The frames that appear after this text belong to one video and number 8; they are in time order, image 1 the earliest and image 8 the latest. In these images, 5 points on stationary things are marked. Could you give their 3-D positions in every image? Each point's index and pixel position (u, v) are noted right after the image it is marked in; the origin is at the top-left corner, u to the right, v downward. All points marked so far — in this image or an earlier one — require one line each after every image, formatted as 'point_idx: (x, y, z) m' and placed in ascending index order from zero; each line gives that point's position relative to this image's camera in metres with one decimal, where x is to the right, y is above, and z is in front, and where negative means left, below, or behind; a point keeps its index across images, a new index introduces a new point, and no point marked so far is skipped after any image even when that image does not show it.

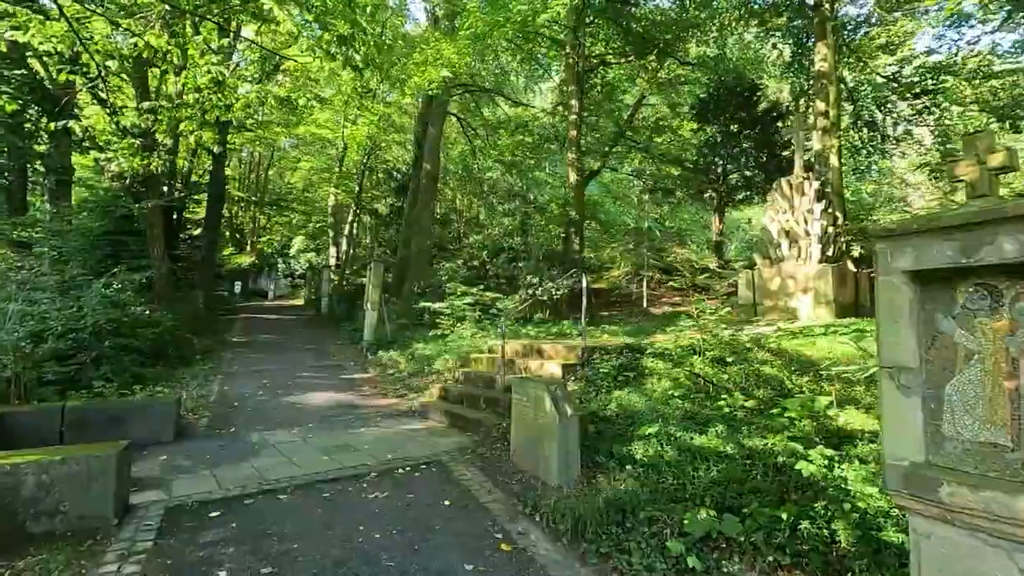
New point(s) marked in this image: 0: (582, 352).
0: (+0.6, -0.6, +4.9) m
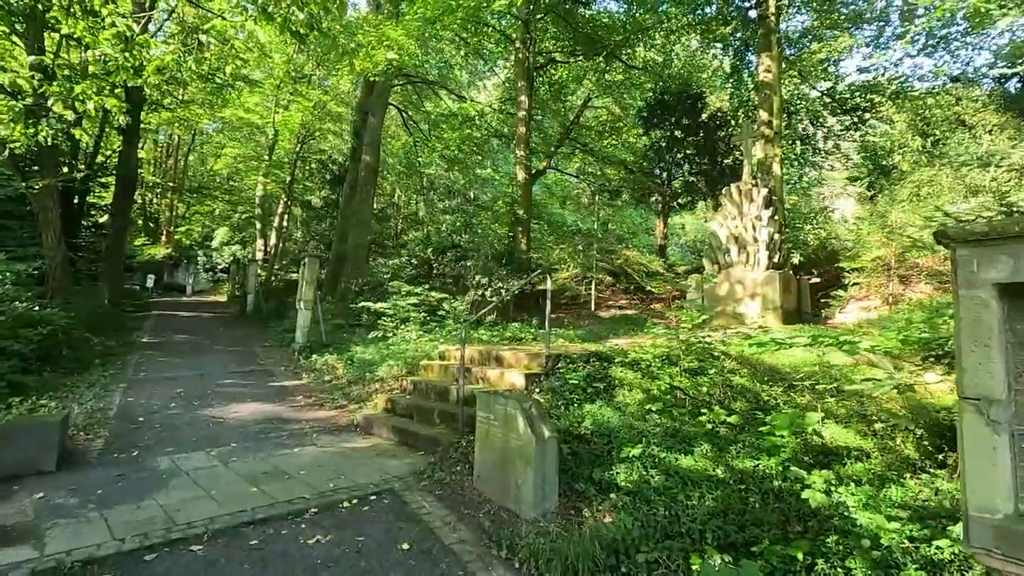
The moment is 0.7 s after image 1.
0: (+0.3, -0.6, +4.5) m
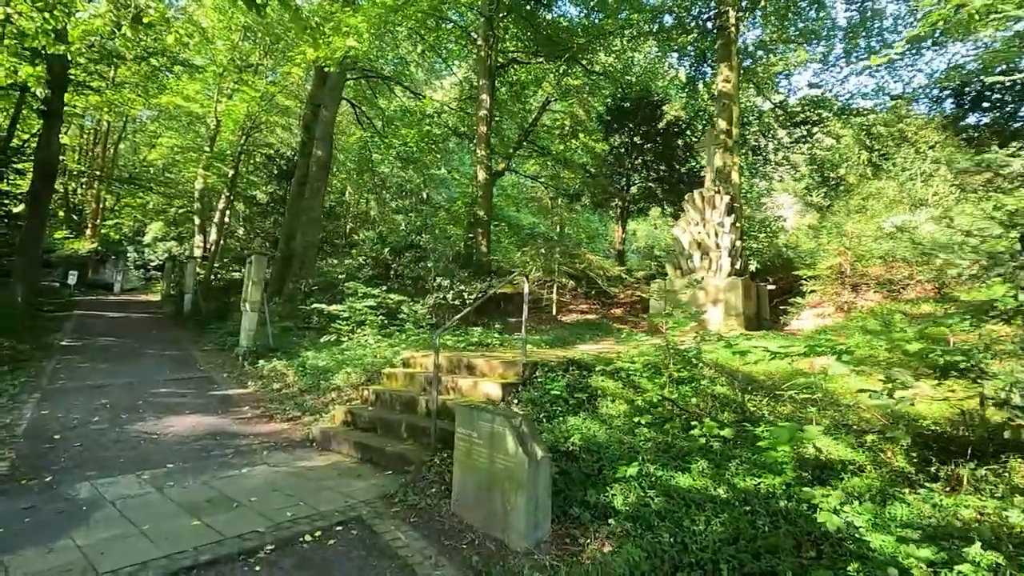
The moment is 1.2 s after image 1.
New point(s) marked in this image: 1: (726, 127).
0: (+0.1, -0.6, +4.2) m
1: (+4.4, +3.3, +11.1) m
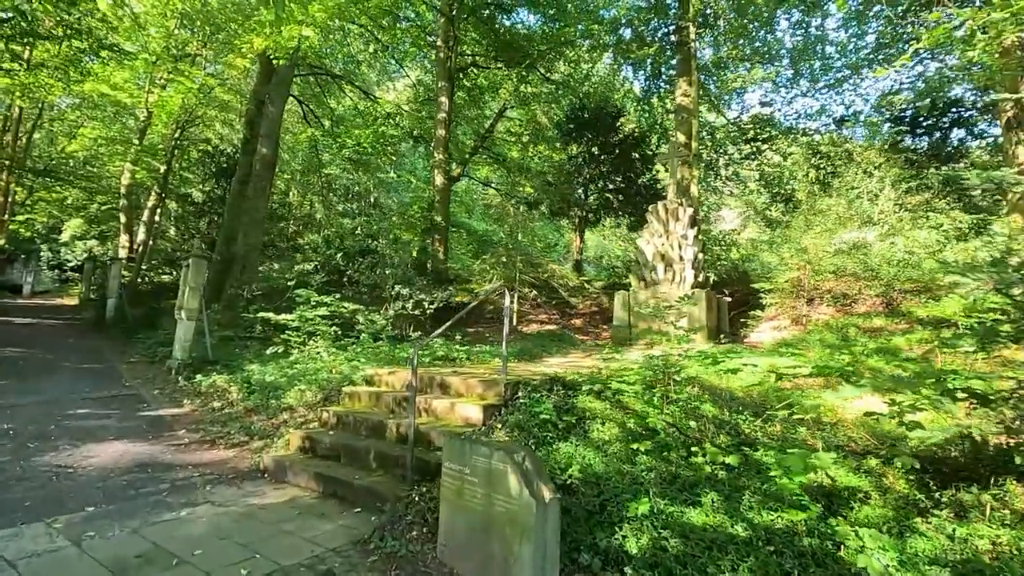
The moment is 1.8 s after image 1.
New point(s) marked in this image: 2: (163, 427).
0: (-0.1, -0.7, +3.8) m
1: (+3.6, +3.1, +11.2) m
2: (-3.2, -1.3, +5.0) m
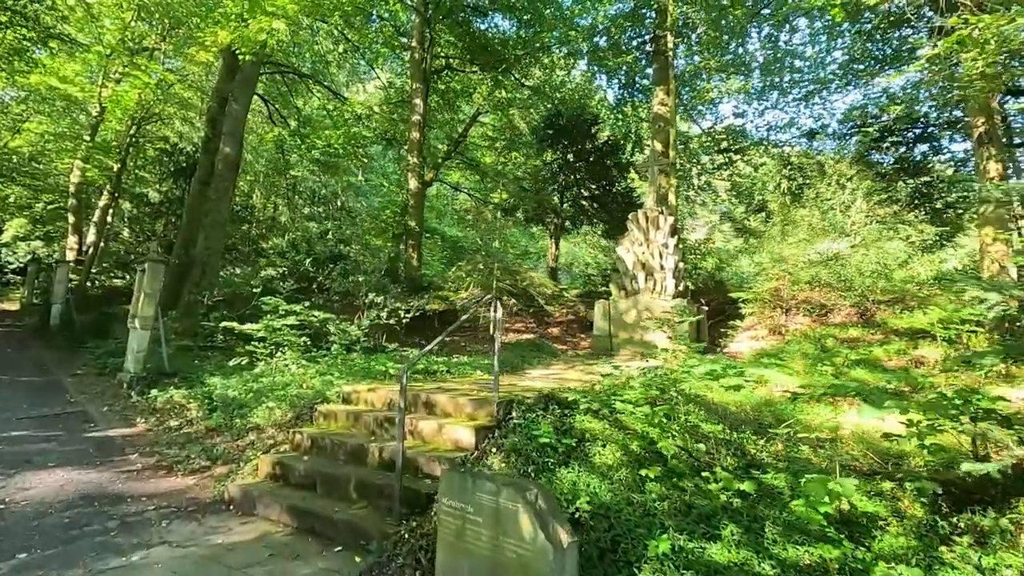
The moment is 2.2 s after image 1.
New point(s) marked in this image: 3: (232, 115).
0: (-0.1, -0.8, +3.6) m
1: (+3.1, +2.9, +11.2) m
2: (-3.4, -1.4, +4.5) m
3: (-5.0, +3.2, +9.7) m
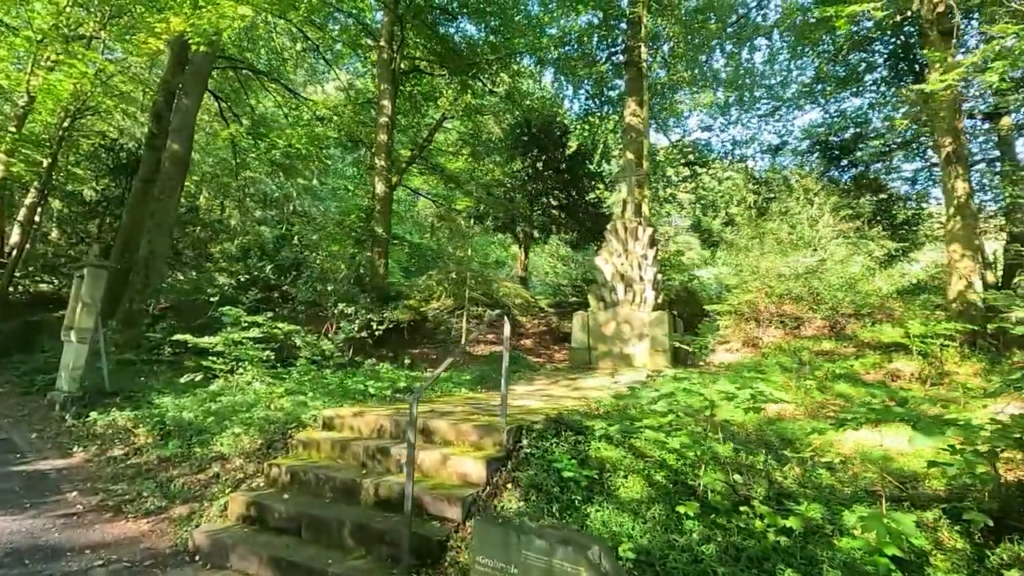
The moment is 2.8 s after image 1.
0: (0.0, -0.9, +3.2) m
1: (+2.6, +2.7, +11.1) m
2: (-3.4, -1.4, +3.8) m
3: (-5.4, +3.0, +8.9) m
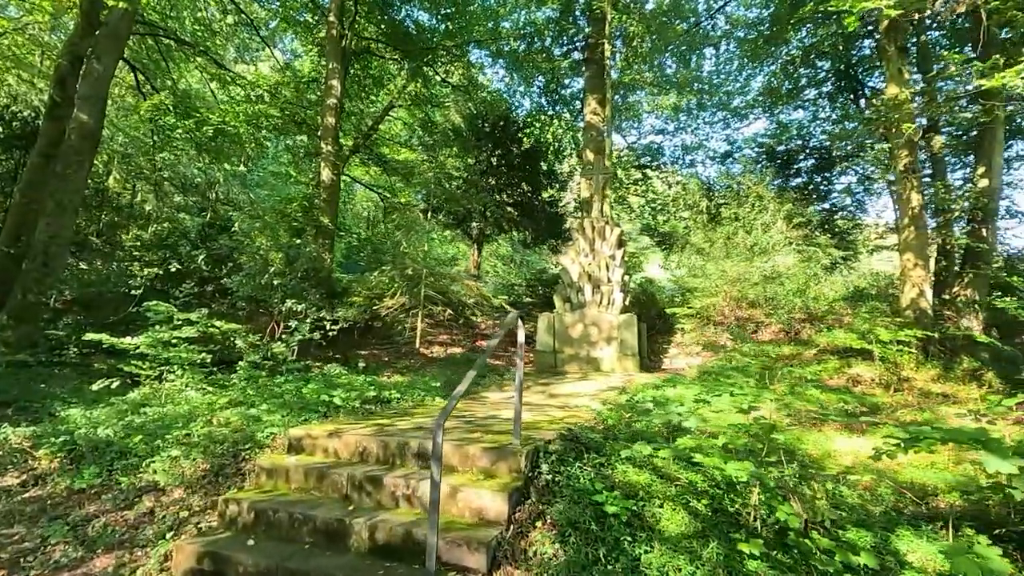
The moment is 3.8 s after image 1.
0: (0.0, -0.9, +2.7) m
1: (+1.7, +2.7, +10.9) m
2: (-3.3, -1.3, +2.9) m
3: (-5.9, +3.2, +7.7) m
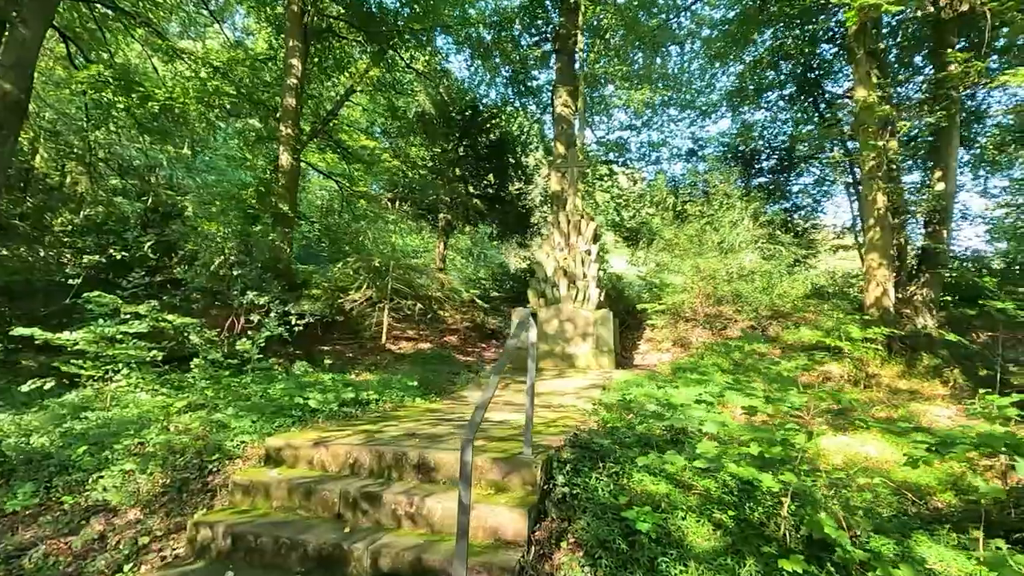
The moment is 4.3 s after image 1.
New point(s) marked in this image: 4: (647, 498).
0: (+0.1, -0.9, +2.5) m
1: (+1.1, +2.8, +10.7) m
2: (-3.3, -1.3, +2.4) m
3: (-6.2, +3.3, +6.9) m
4: (+0.6, -1.0, +2.5) m
